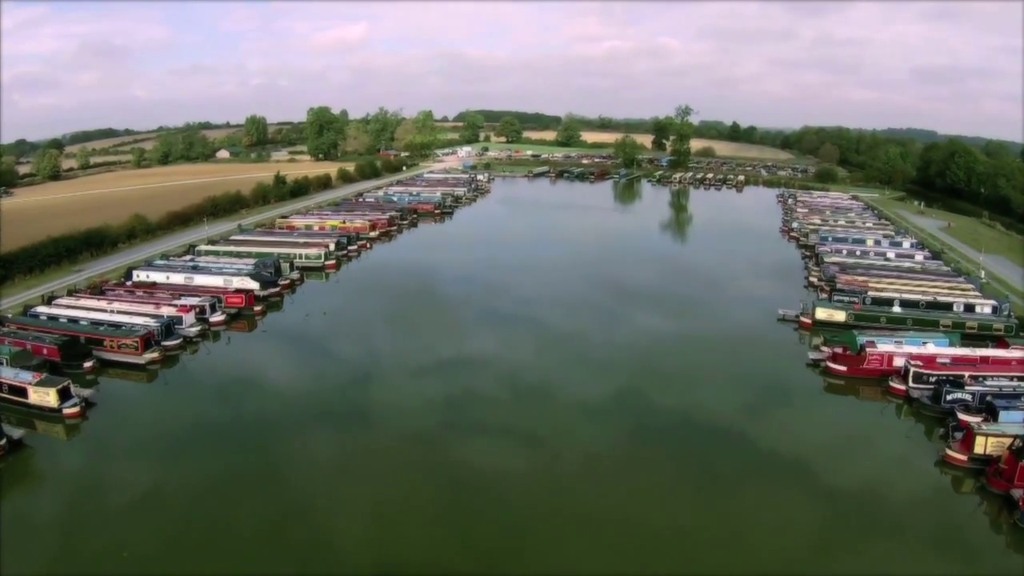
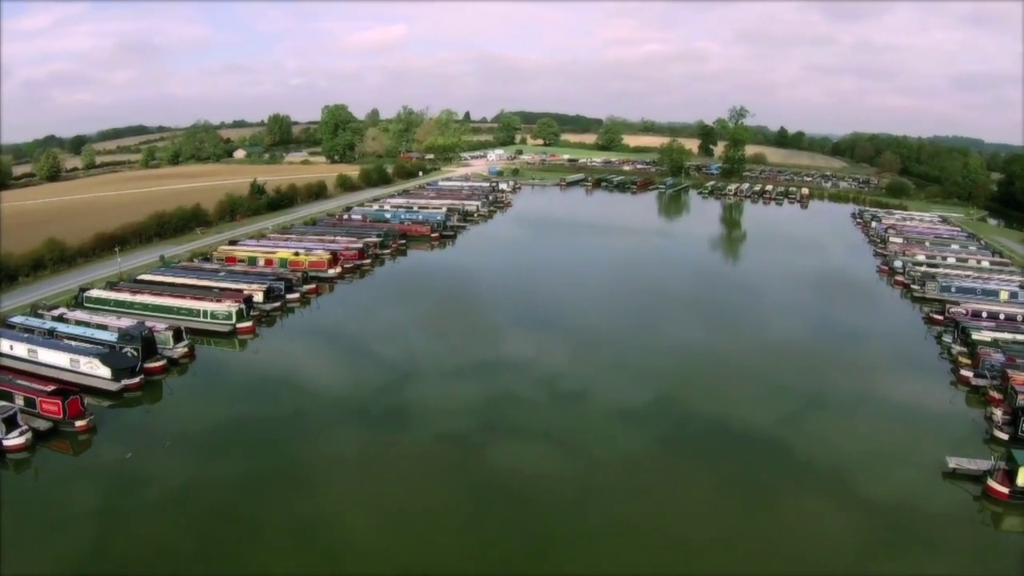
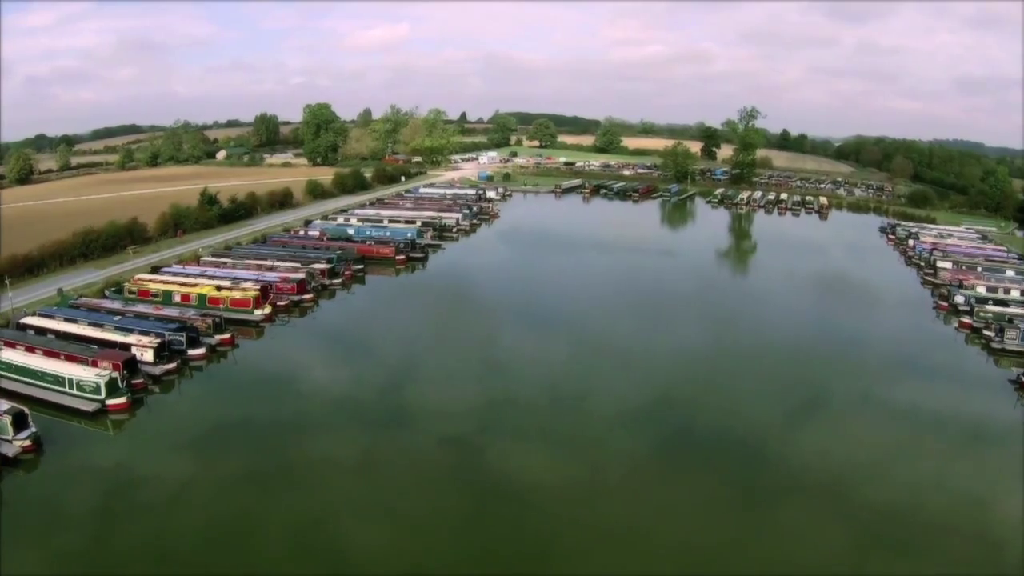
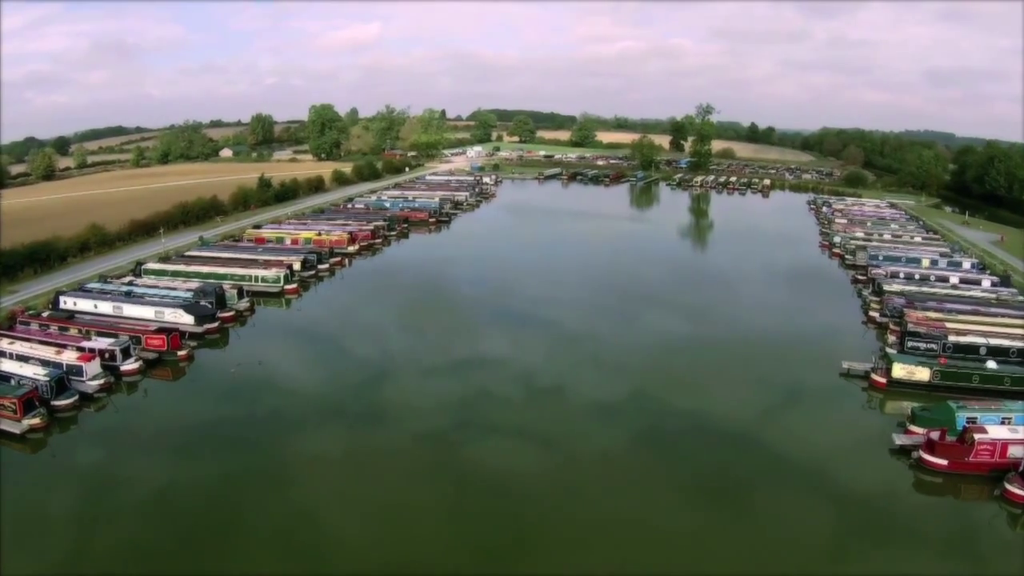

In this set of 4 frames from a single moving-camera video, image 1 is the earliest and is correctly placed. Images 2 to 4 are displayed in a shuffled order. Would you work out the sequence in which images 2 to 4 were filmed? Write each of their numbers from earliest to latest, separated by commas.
4, 2, 3
